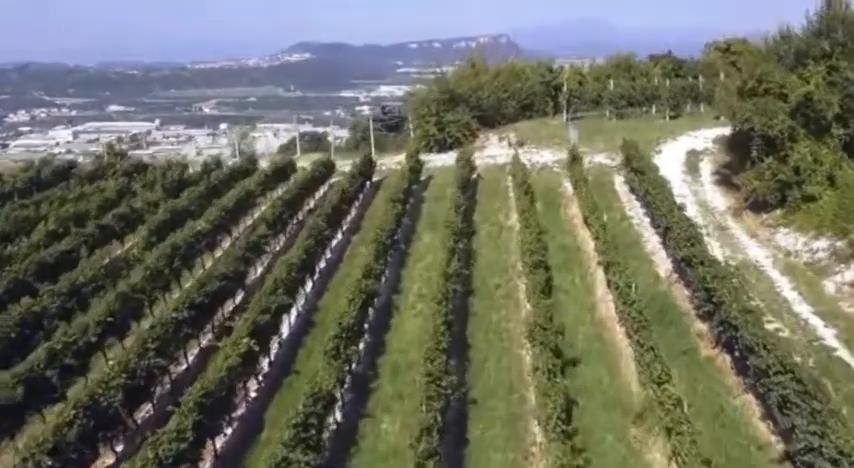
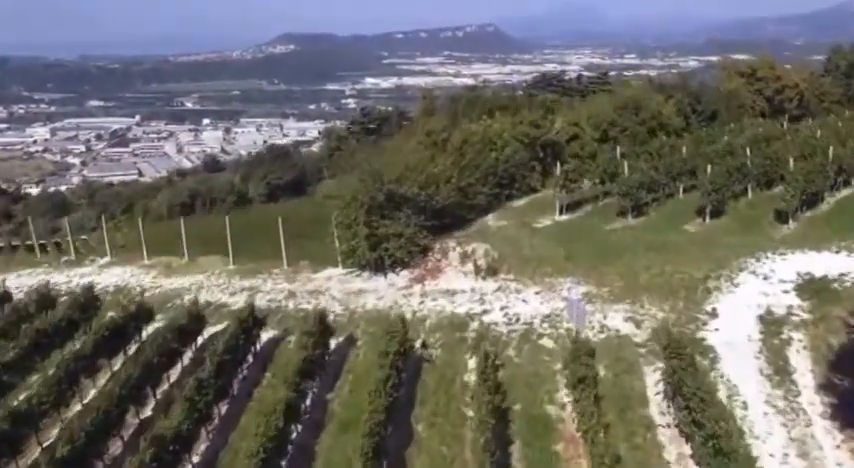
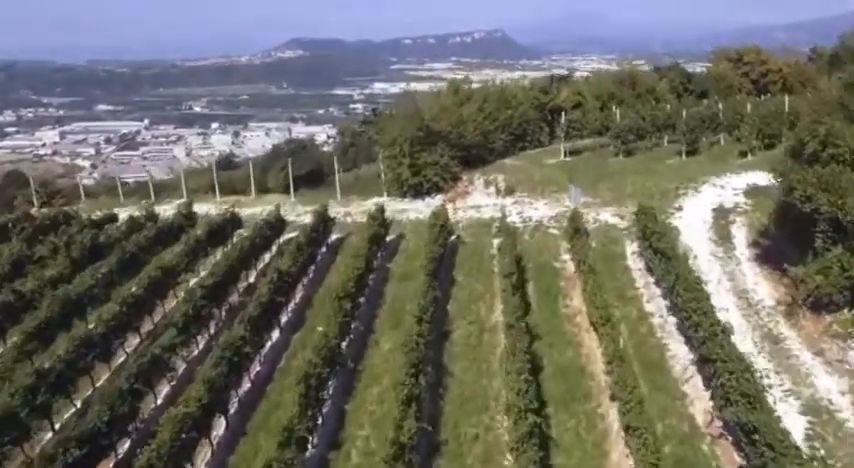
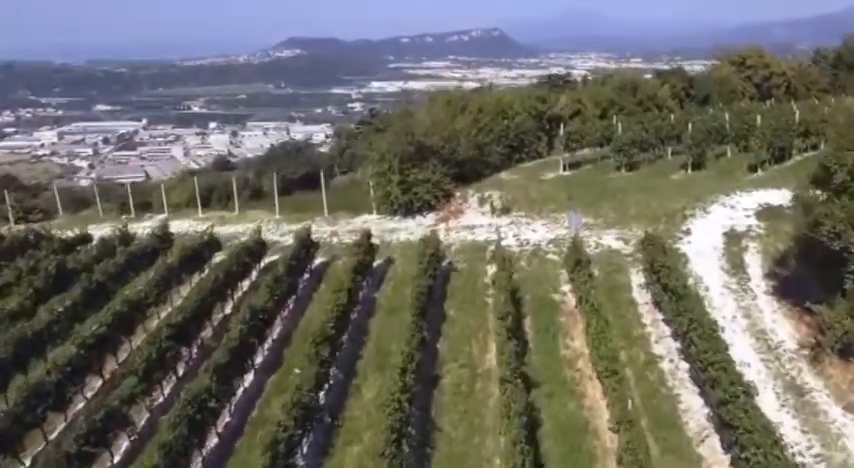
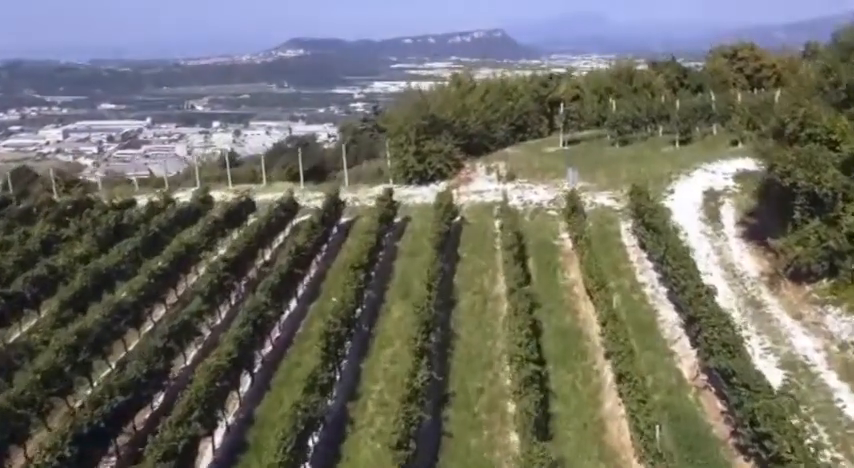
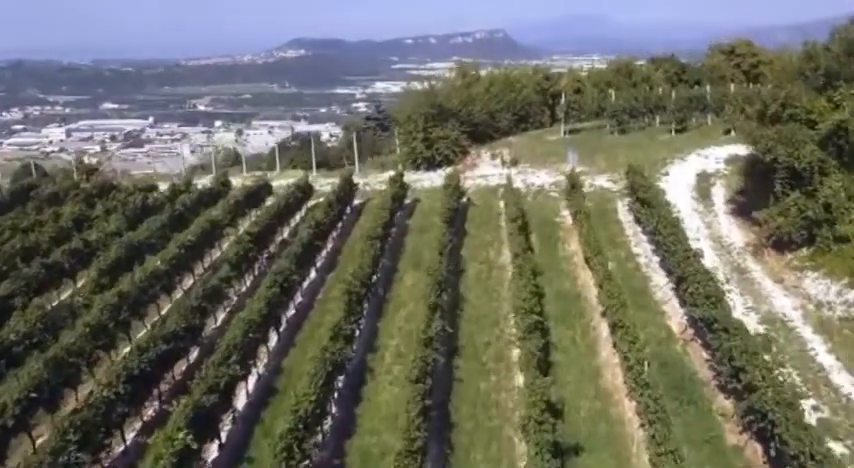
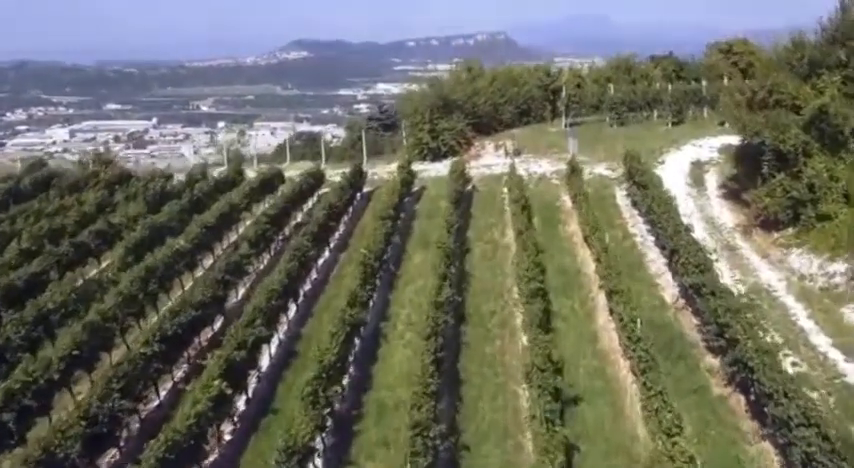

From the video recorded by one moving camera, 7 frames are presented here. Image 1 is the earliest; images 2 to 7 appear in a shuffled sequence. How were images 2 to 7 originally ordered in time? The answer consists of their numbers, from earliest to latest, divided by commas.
7, 6, 5, 3, 4, 2
